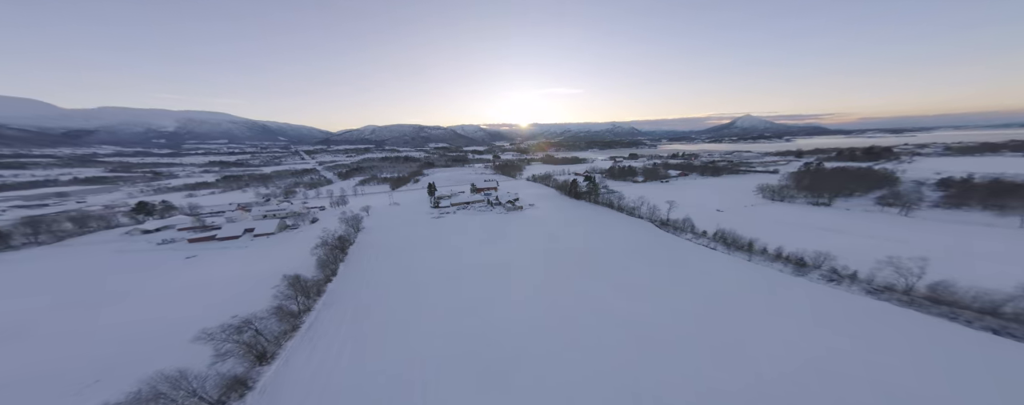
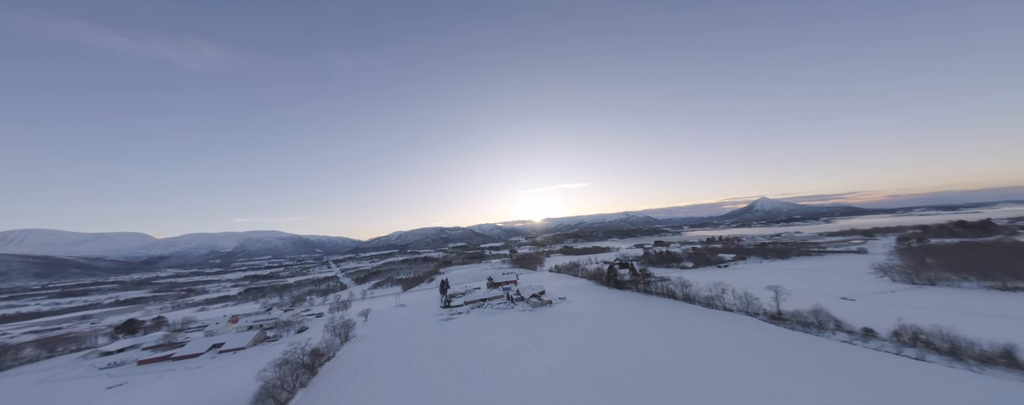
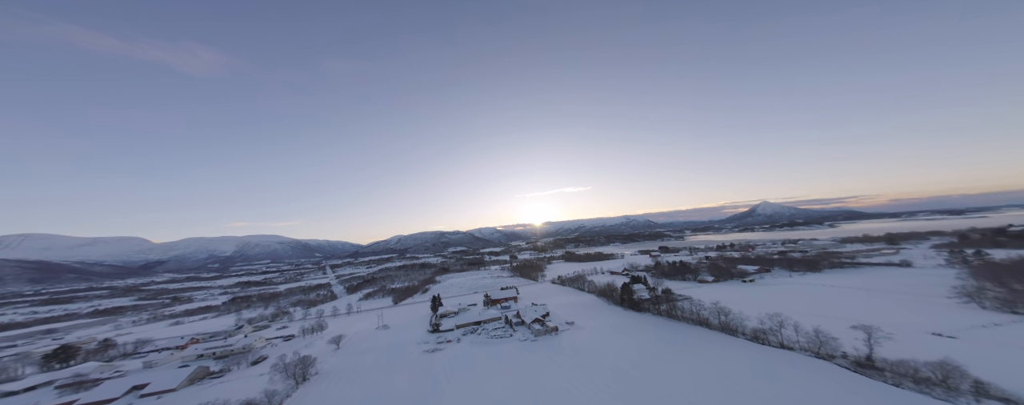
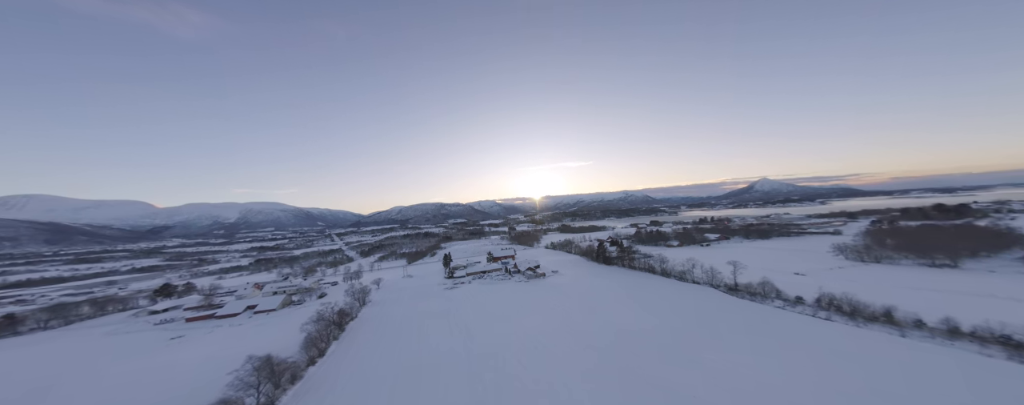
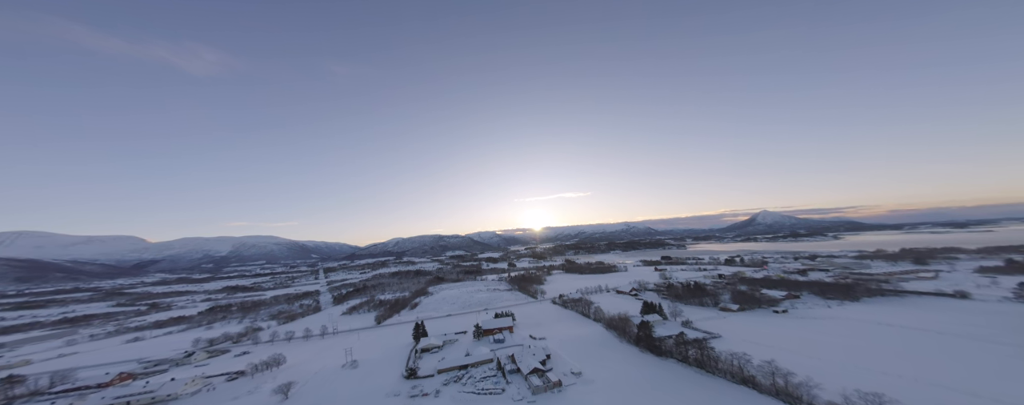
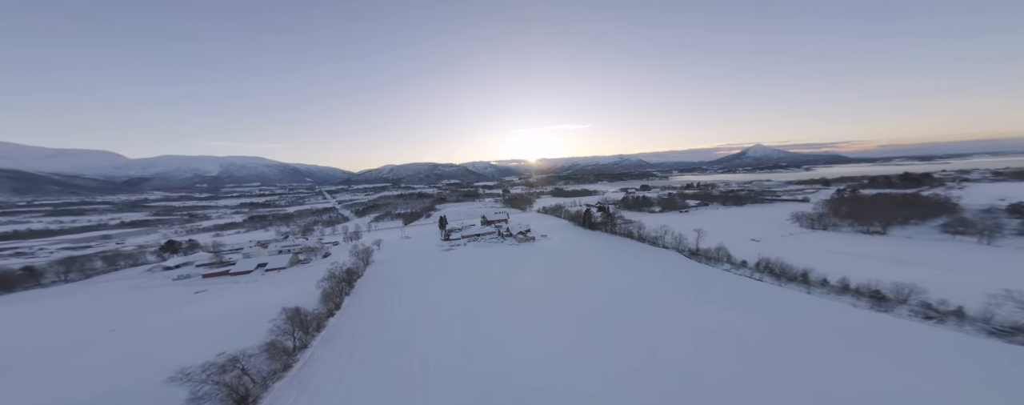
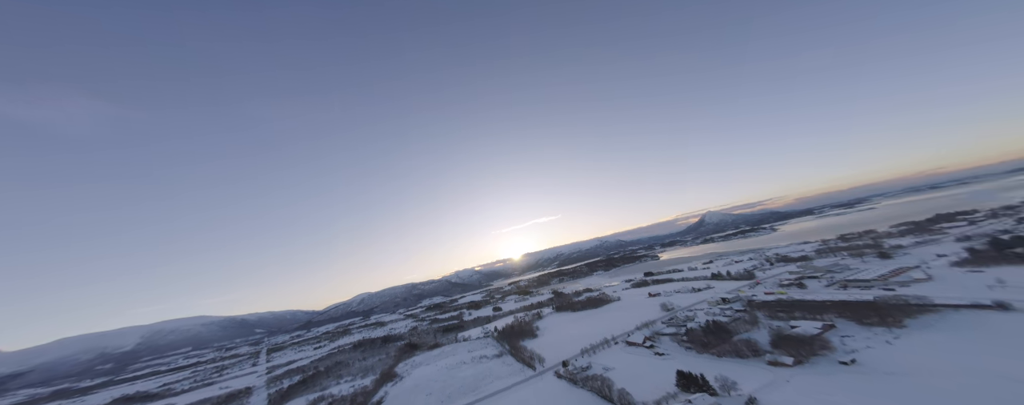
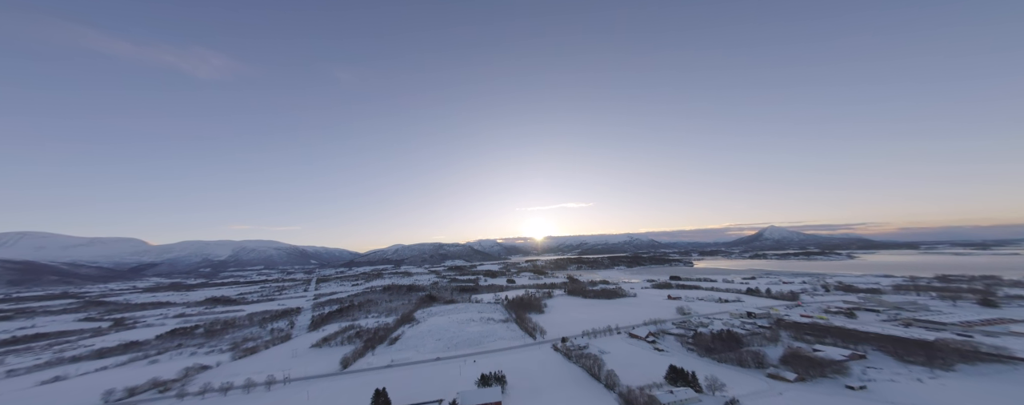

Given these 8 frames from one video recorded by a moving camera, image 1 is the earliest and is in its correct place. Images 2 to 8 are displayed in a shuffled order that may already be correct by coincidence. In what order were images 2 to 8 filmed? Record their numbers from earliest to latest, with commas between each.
6, 4, 2, 3, 5, 8, 7
